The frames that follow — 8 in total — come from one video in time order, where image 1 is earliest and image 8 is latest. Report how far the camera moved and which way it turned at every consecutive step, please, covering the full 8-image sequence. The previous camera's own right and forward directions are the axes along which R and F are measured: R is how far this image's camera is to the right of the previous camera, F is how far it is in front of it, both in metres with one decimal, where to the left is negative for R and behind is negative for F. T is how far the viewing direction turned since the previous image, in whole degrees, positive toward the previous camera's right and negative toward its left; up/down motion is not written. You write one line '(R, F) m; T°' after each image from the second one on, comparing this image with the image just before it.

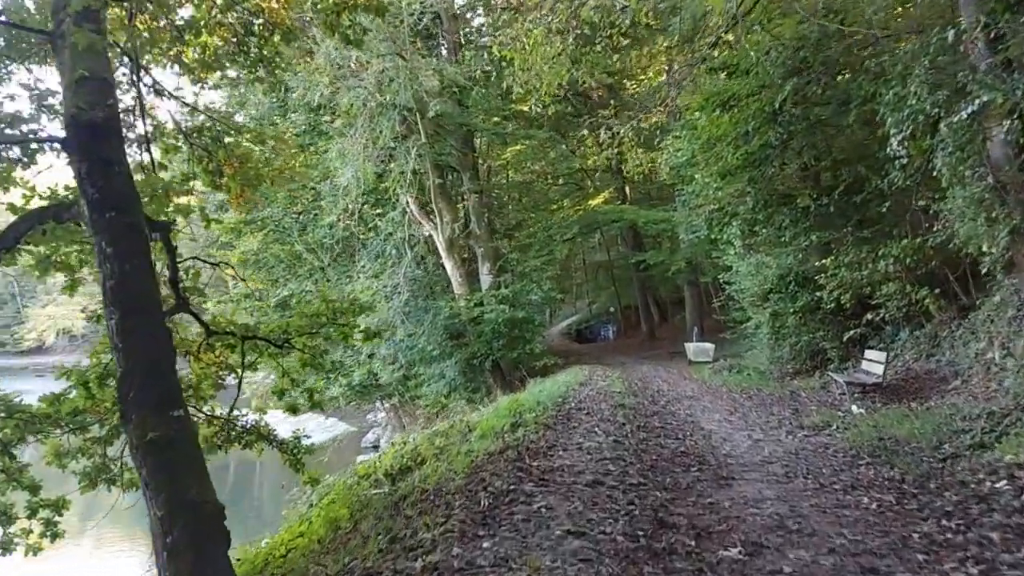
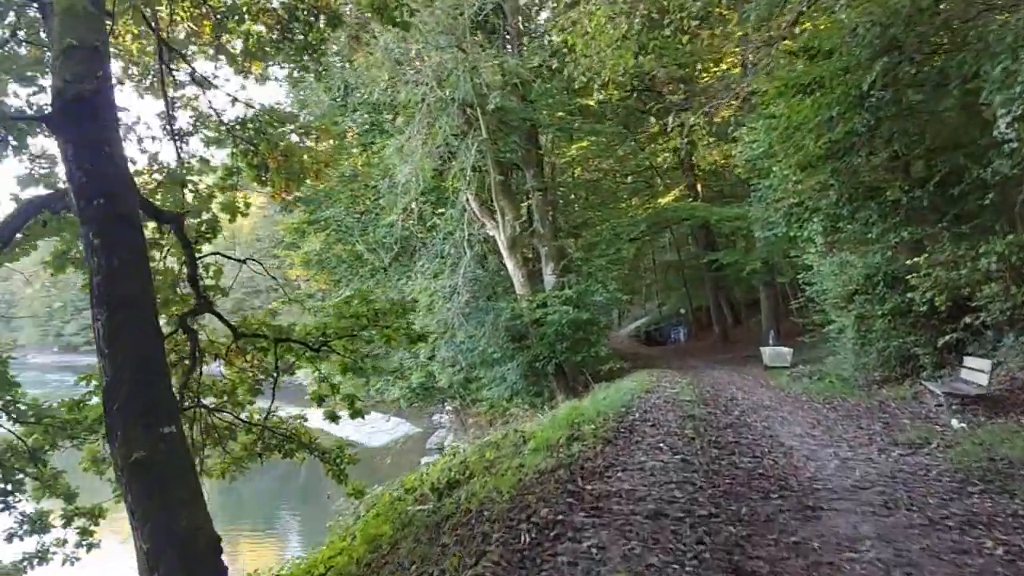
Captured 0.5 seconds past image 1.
(+0.1, +0.5) m; -5°
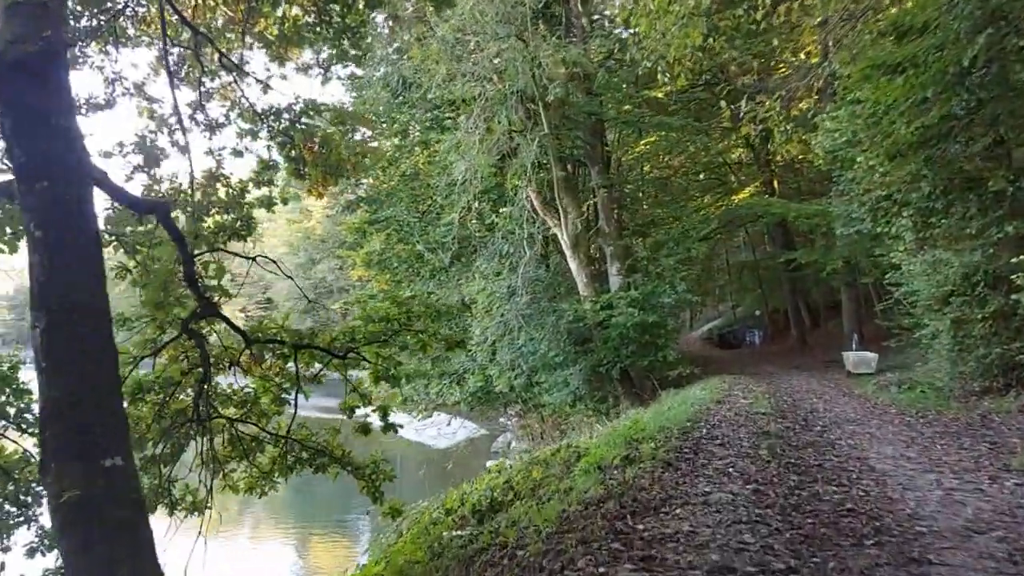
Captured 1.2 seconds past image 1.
(+0.1, +0.5) m; -5°
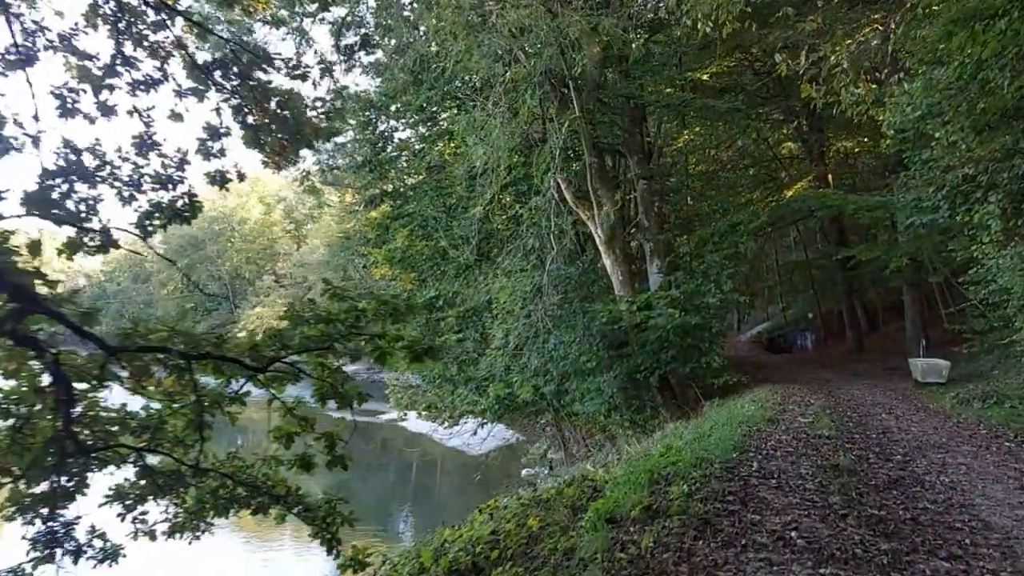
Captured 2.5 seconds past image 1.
(+0.2, +1.1) m; -3°
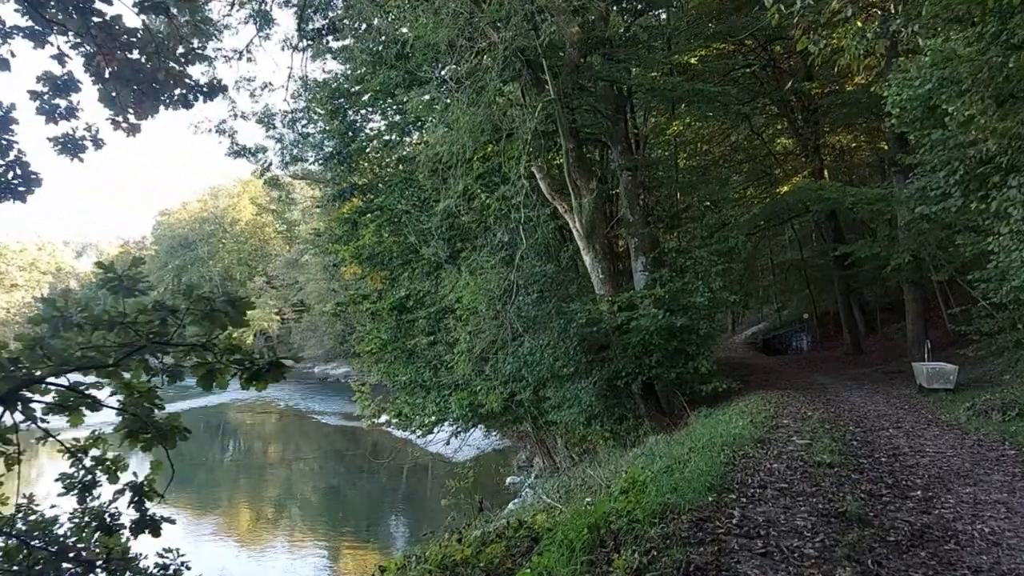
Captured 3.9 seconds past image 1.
(+0.3, +0.9) m; 0°
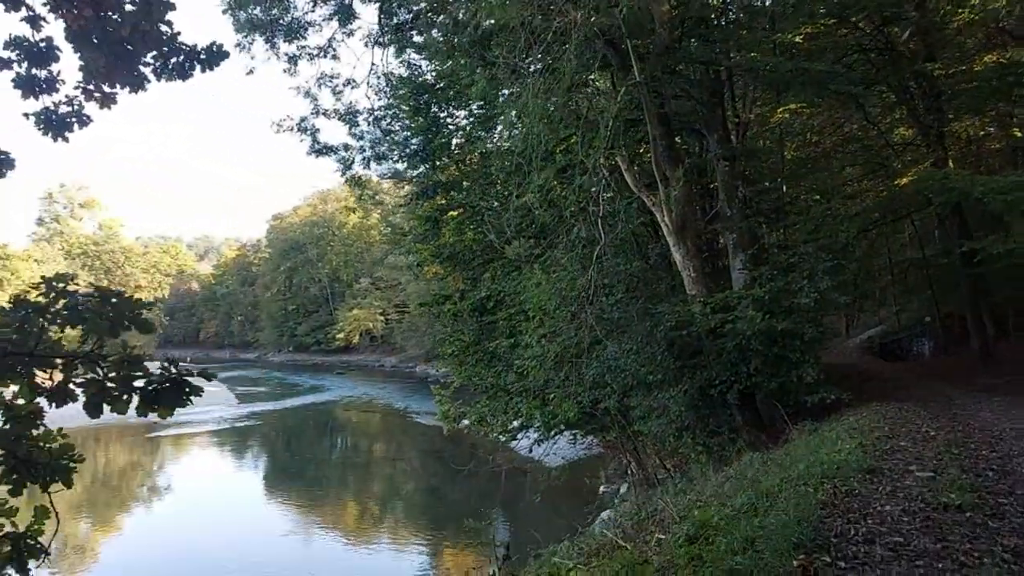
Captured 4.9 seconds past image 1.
(+0.2, +0.7) m; -7°
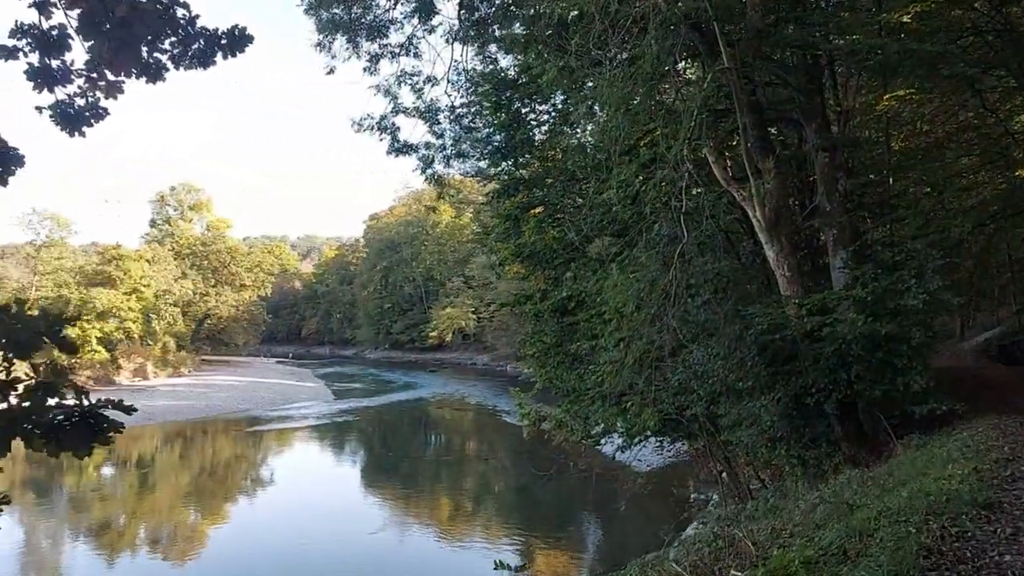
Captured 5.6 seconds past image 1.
(+0.2, +0.4) m; -6°
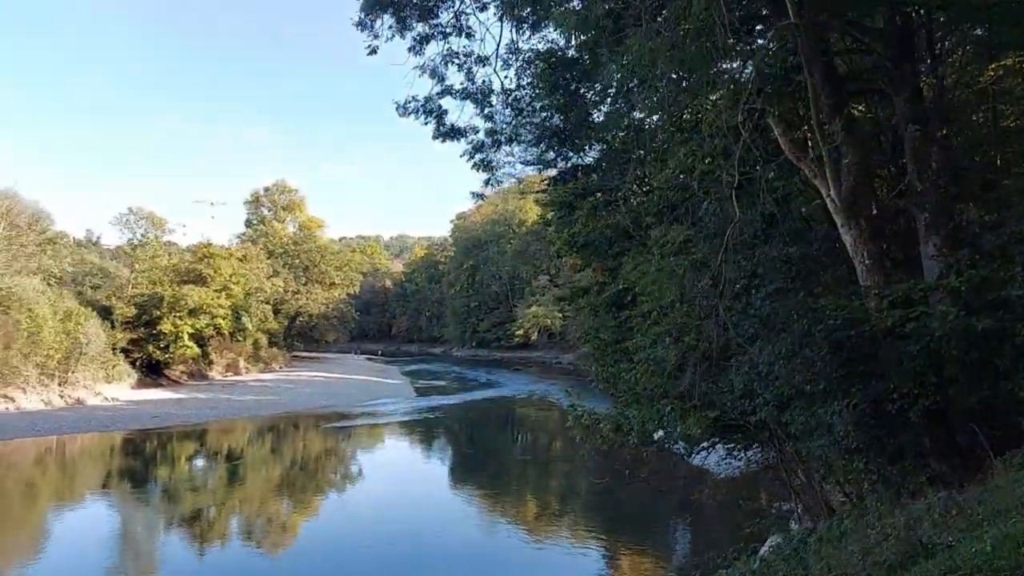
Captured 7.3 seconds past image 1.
(+0.5, +0.9) m; -6°
